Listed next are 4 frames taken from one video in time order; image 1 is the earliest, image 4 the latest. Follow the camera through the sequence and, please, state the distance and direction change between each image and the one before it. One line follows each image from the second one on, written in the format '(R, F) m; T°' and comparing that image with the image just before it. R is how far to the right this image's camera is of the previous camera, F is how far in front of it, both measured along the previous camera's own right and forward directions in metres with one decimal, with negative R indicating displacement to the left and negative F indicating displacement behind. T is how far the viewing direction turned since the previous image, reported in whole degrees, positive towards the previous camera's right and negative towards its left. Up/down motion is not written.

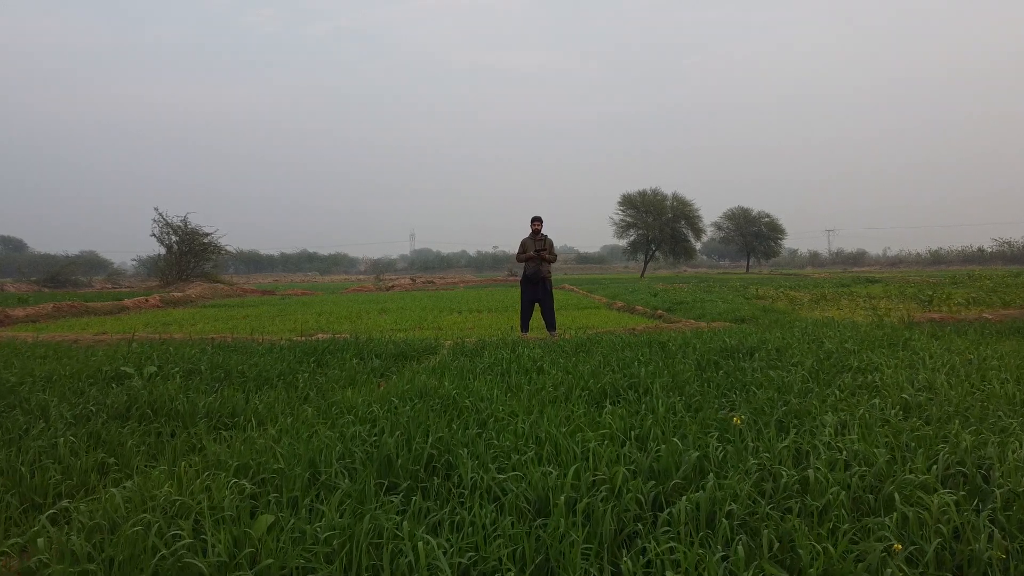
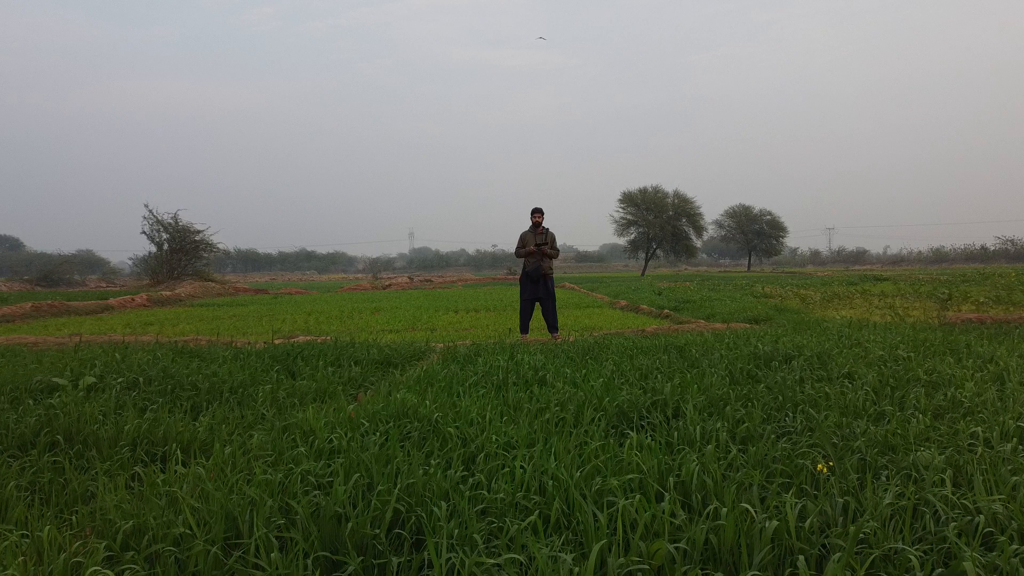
(0.0, +0.7) m; 0°
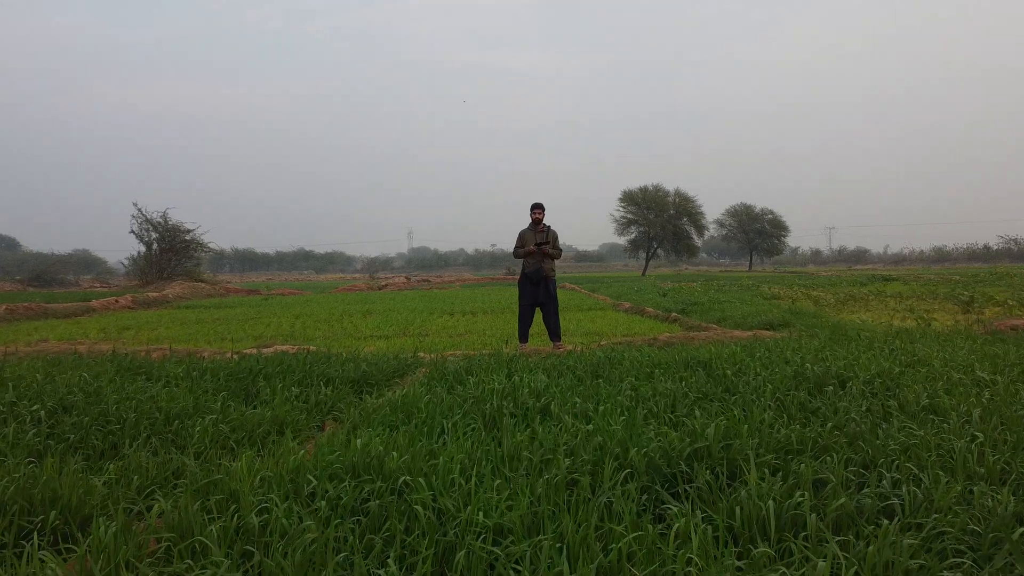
(0.0, +0.8) m; 0°
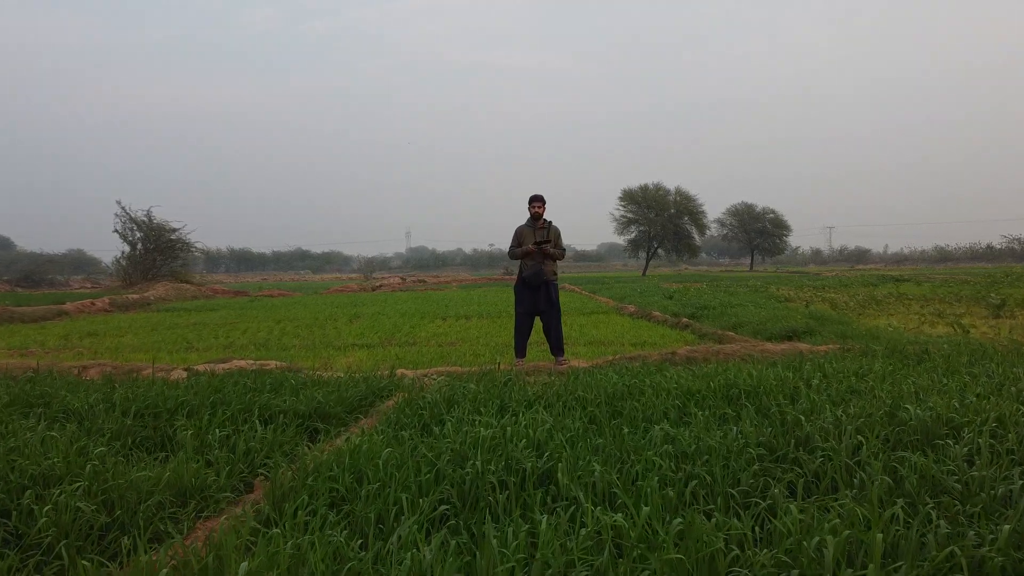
(0.0, +1.0) m; 0°
